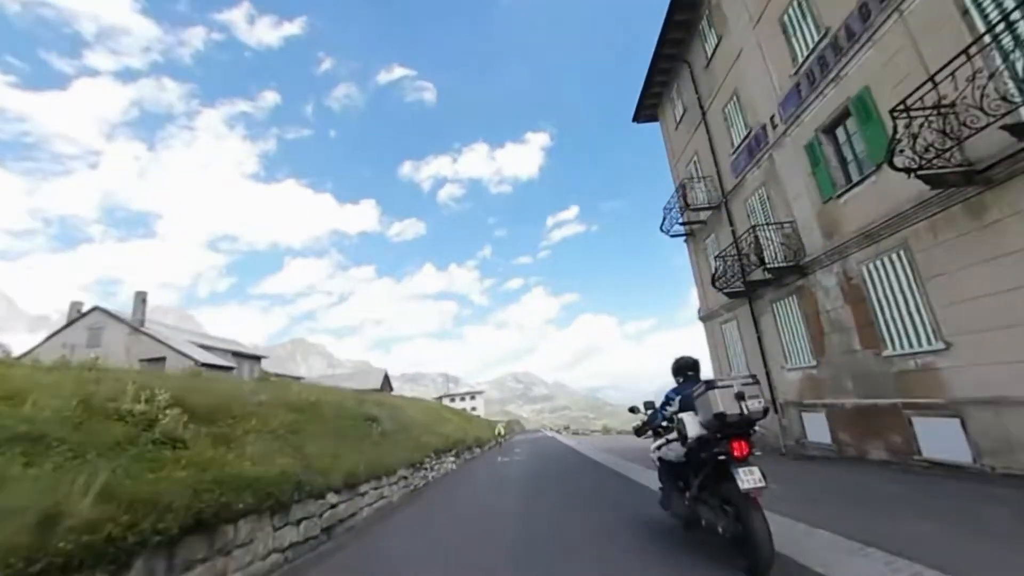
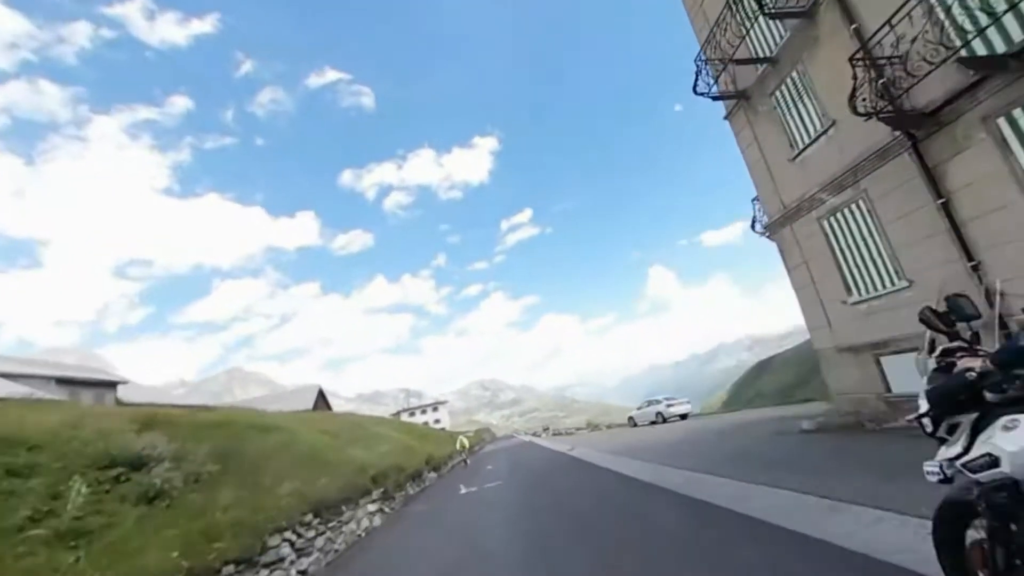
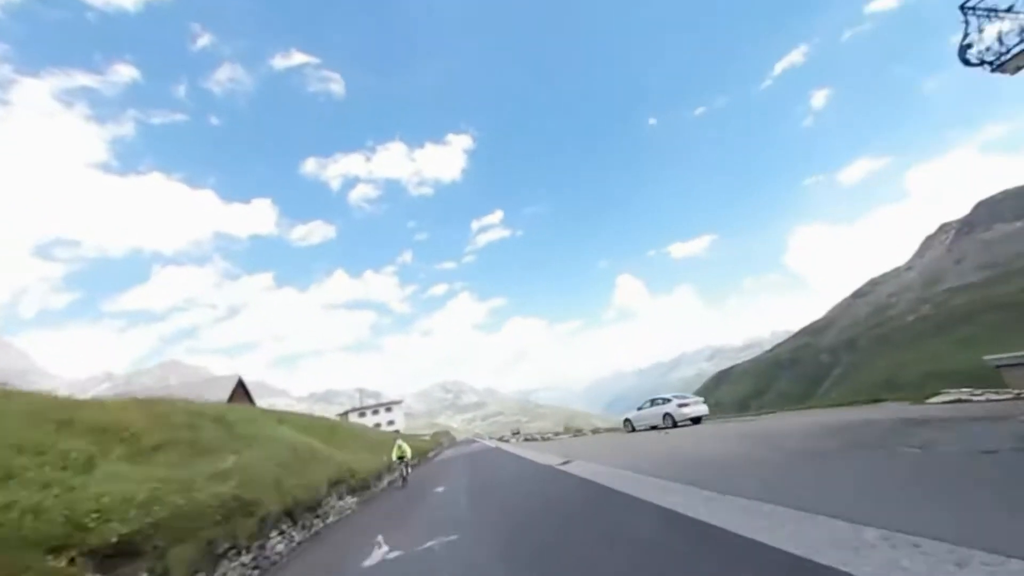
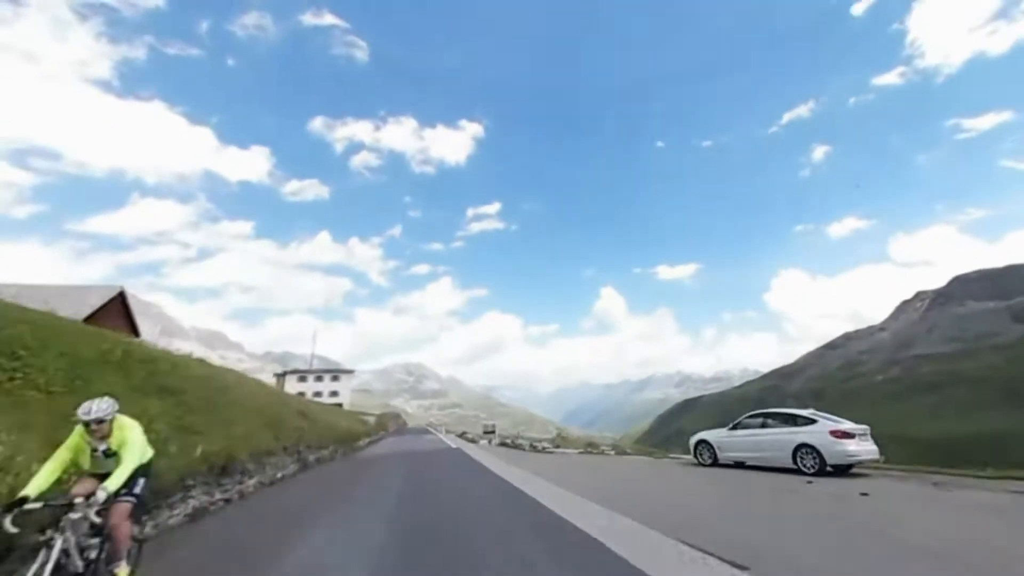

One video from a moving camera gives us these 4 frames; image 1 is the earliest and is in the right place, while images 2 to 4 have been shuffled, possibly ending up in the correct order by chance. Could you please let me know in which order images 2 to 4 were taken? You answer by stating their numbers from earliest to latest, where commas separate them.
2, 3, 4
